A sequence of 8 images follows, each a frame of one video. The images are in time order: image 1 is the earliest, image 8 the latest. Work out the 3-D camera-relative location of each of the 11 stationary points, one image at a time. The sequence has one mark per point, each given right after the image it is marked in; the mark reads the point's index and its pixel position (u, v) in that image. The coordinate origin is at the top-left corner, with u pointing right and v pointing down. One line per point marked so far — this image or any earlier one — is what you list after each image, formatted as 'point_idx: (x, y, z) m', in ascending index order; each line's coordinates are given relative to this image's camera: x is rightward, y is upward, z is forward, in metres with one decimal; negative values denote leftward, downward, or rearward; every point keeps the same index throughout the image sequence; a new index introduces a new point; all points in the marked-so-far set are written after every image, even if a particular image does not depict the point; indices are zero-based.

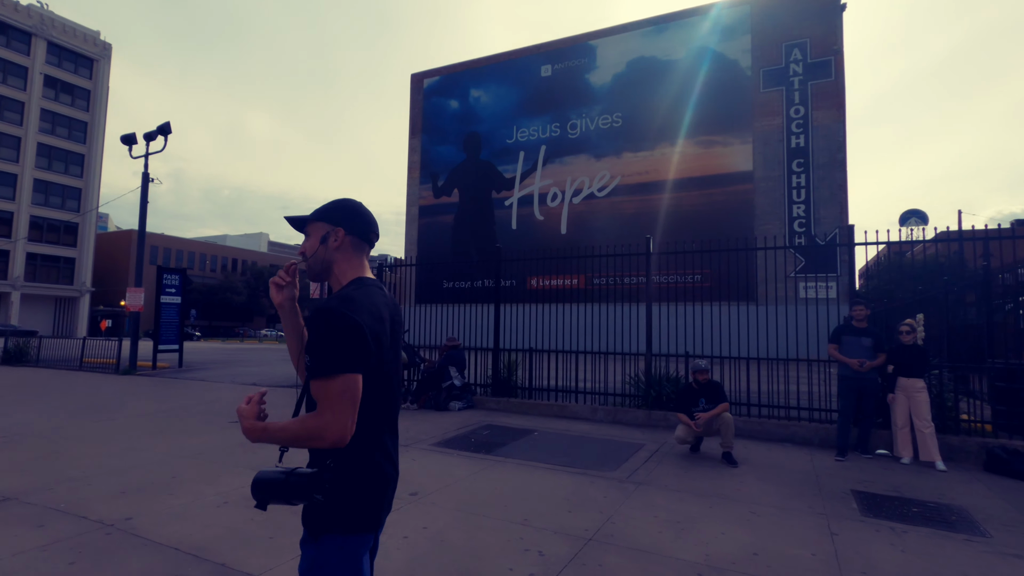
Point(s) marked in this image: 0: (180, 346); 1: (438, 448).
0: (-9.9, -1.7, +16.0) m
1: (-0.9, -2.0, +6.6) m
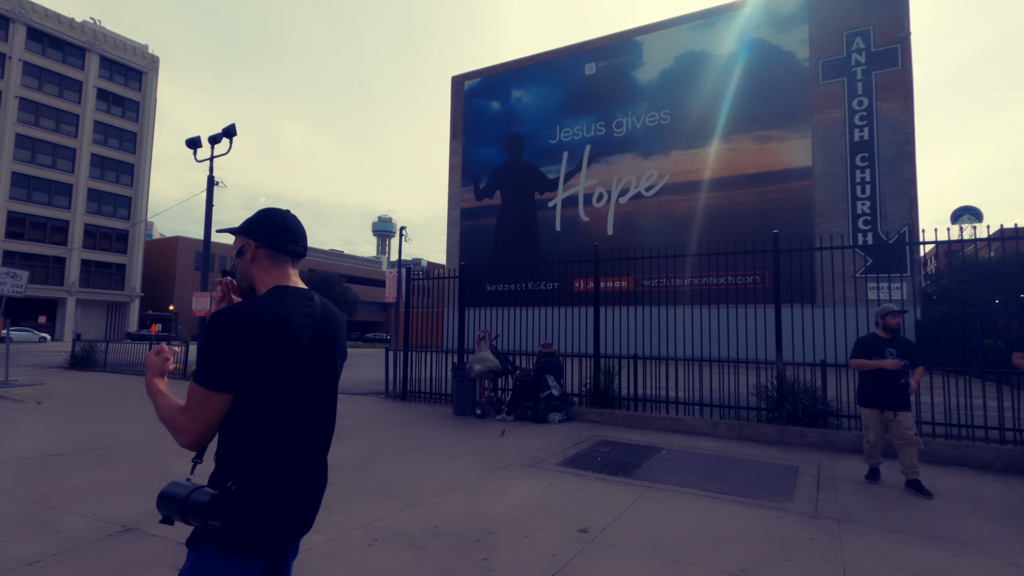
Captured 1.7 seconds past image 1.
0: (-7.9, -1.8, +15.8) m
1: (+0.6, -2.0, +5.9) m
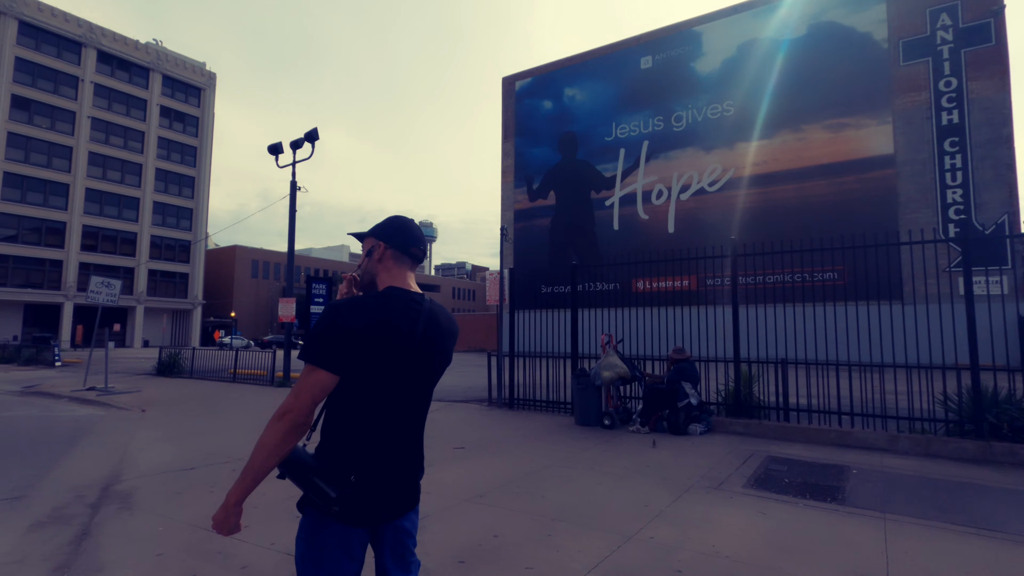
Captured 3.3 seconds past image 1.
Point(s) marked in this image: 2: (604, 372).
0: (-5.4, -2.0, +15.6) m
1: (+2.4, -2.0, +5.1) m
2: (+1.4, -1.3, +8.1) m
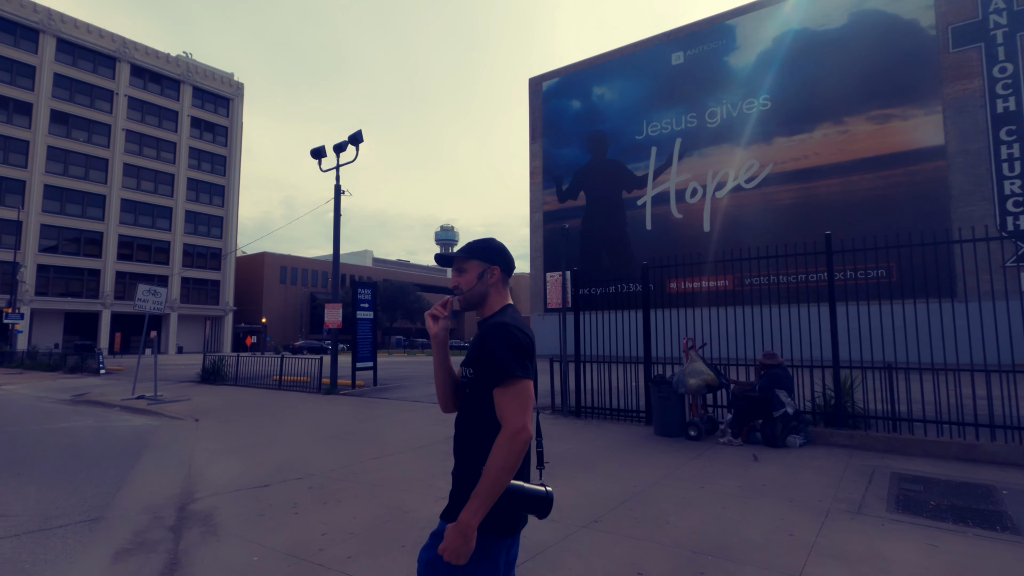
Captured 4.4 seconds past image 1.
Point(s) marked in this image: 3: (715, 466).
0: (-3.9, -2.1, +15.3) m
1: (+3.4, -1.9, +4.5) m
2: (+2.5, -1.3, +7.6) m
3: (+2.4, -2.0, +6.2) m
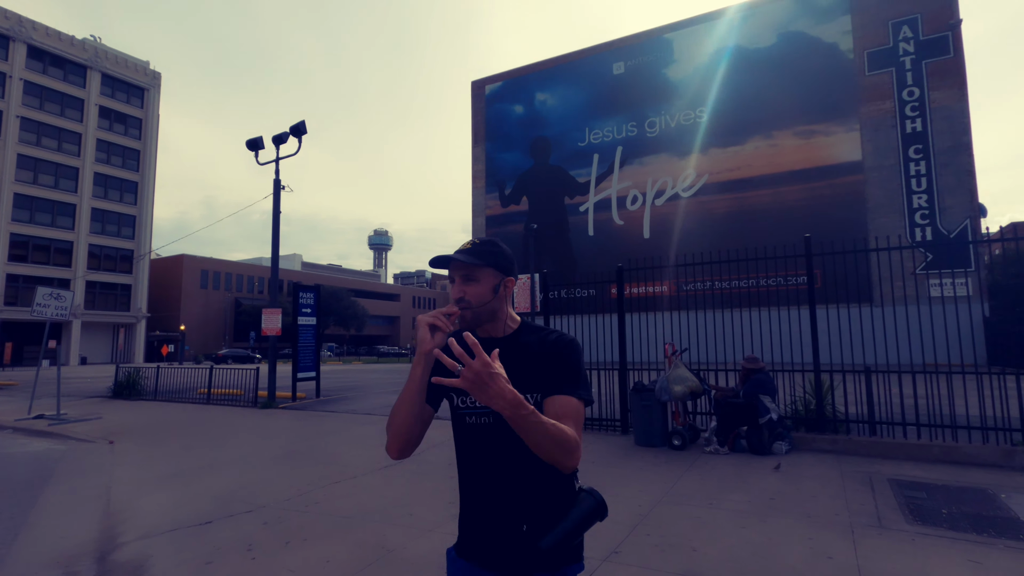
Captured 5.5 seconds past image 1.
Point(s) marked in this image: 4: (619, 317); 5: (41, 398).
0: (-5.1, -2.2, +14.2) m
1: (+3.4, -2.0, +4.3) m
2: (+2.2, -1.3, +7.3) m
3: (+2.2, -2.1, +5.8) m
4: (+1.8, -0.5, +8.8) m
5: (-14.4, -3.4, +16.3) m
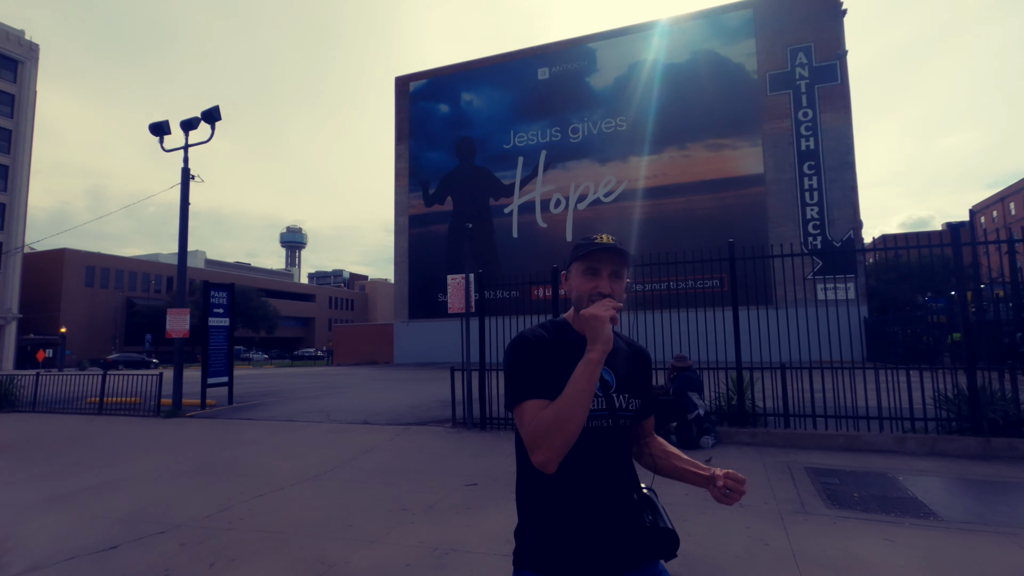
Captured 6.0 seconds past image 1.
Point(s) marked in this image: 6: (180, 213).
0: (-6.9, -2.2, +13.2) m
1: (+3.0, -2.0, +4.7) m
2: (+1.3, -1.3, +7.4) m
3: (+1.5, -2.1, +6.0) m
4: (+0.7, -0.5, +8.9) m
5: (-16.4, -3.3, +13.9) m
6: (-7.7, +1.7, +12.4) m
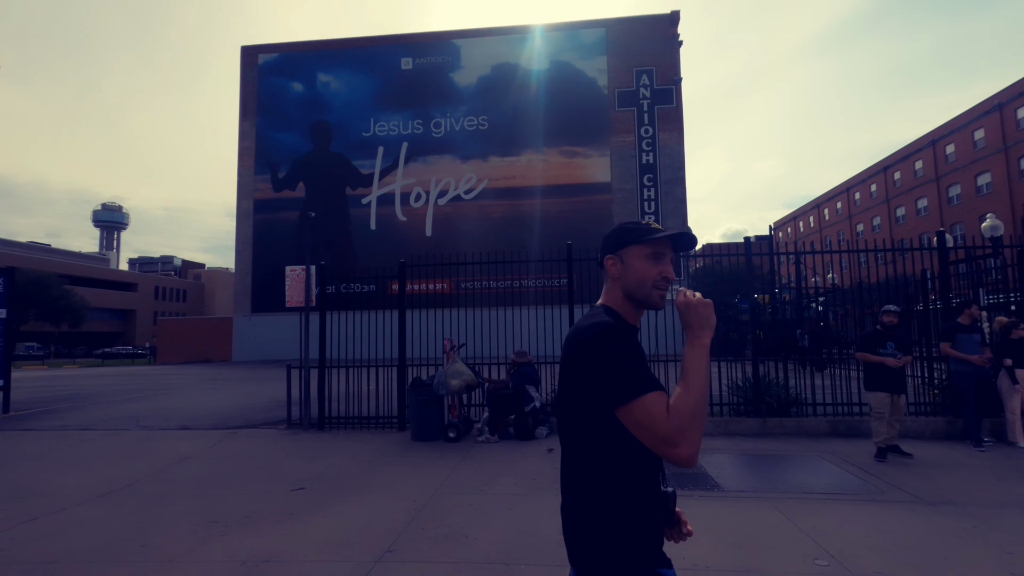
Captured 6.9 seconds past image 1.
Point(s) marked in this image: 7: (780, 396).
0: (-10.3, -1.9, +10.9) m
1: (+1.4, -2.0, +5.3) m
2: (-0.9, -1.3, +7.5) m
3: (-0.3, -2.1, +6.2) m
4: (-1.9, -0.4, +8.8) m
5: (-19.7, -2.7, +9.3) m
6: (-10.8, +2.1, +10.0) m
7: (+4.0, -1.6, +8.0) m
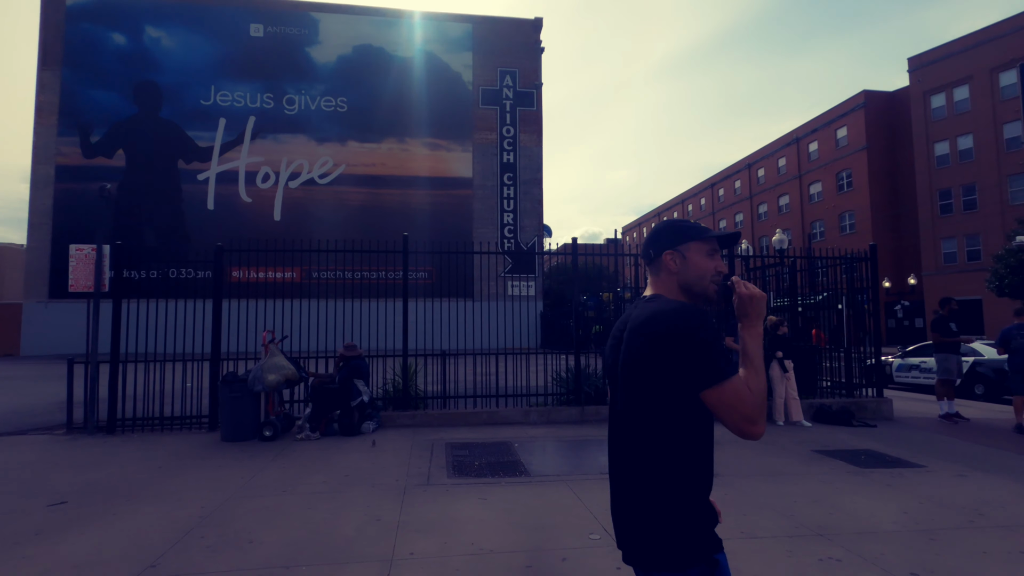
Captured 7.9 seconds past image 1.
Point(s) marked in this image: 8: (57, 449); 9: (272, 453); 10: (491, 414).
0: (-13.2, -1.4, +8.0) m
1: (-0.5, -1.9, +5.4) m
2: (-3.2, -1.1, +7.0) m
3: (-2.4, -1.9, +5.9) m
4: (-4.4, -0.2, +8.0) m
5: (-21.9, -2.0, +4.0) m
6: (-13.3, +2.5, +6.9) m
7: (+1.4, -1.6, +8.7) m
8: (-5.7, -2.0, +6.6) m
9: (-3.0, -2.0, +6.5) m
10: (-0.3, -1.9, +8.1) m
